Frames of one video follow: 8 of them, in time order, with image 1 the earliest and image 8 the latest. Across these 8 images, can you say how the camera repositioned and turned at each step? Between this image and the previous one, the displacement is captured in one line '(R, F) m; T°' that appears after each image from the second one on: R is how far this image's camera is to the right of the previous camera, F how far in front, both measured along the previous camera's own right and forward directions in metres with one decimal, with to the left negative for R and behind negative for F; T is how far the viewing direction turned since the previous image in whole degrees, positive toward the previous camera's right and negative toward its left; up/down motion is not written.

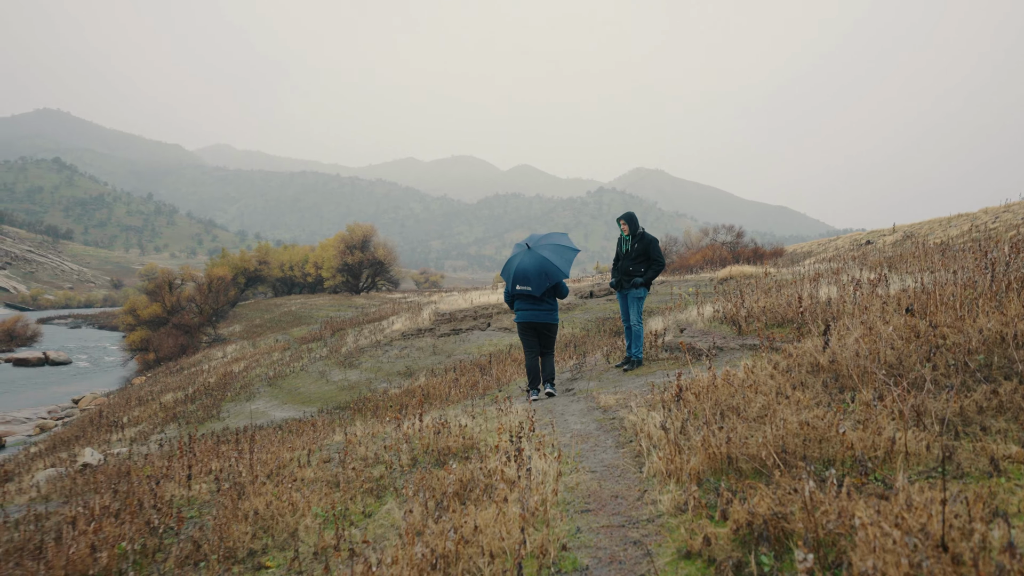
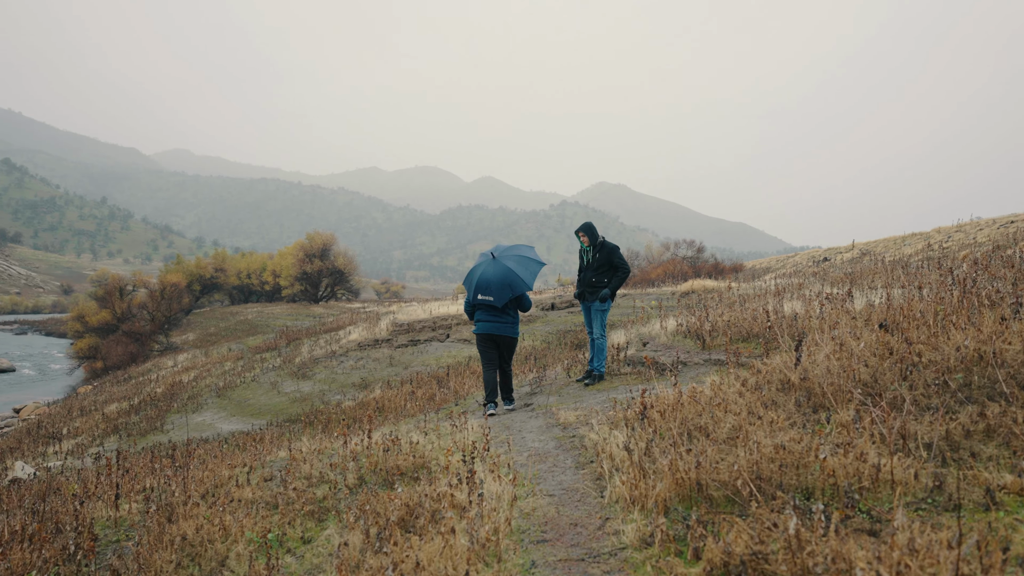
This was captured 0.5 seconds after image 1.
(0.0, +0.3) m; +3°
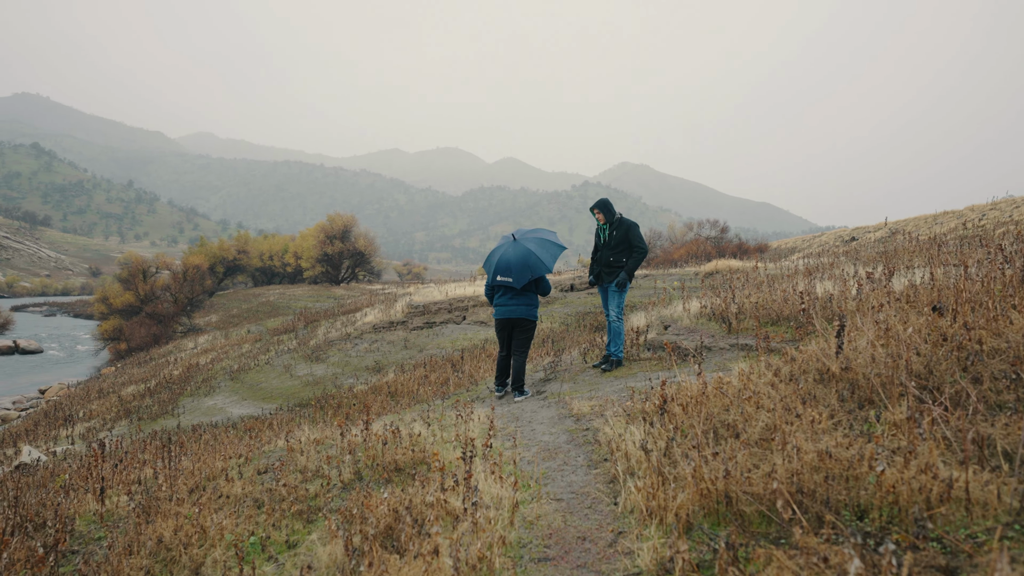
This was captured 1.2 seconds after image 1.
(+0.1, +0.5) m; -2°
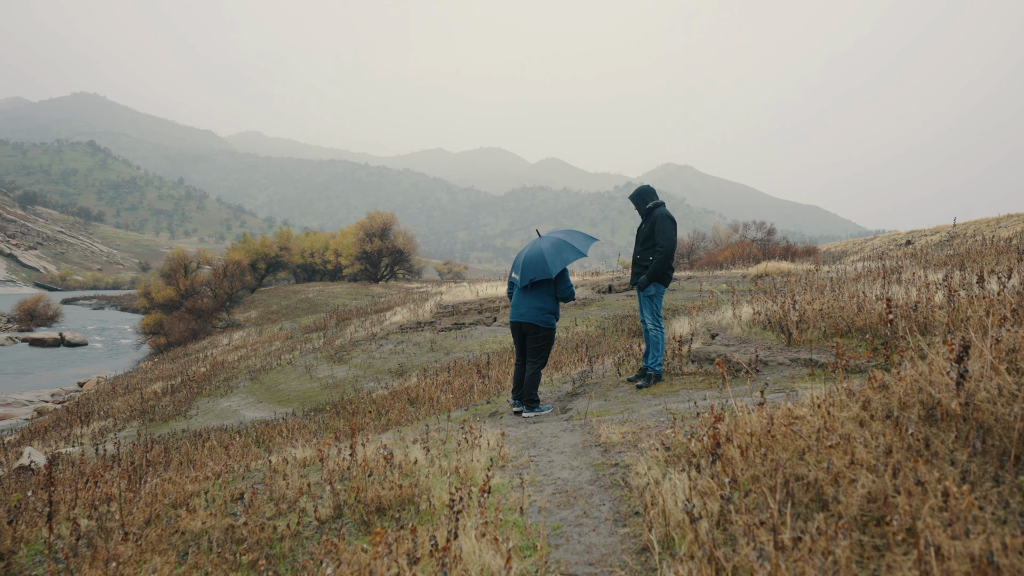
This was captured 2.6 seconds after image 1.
(+0.1, +0.9) m; -3°
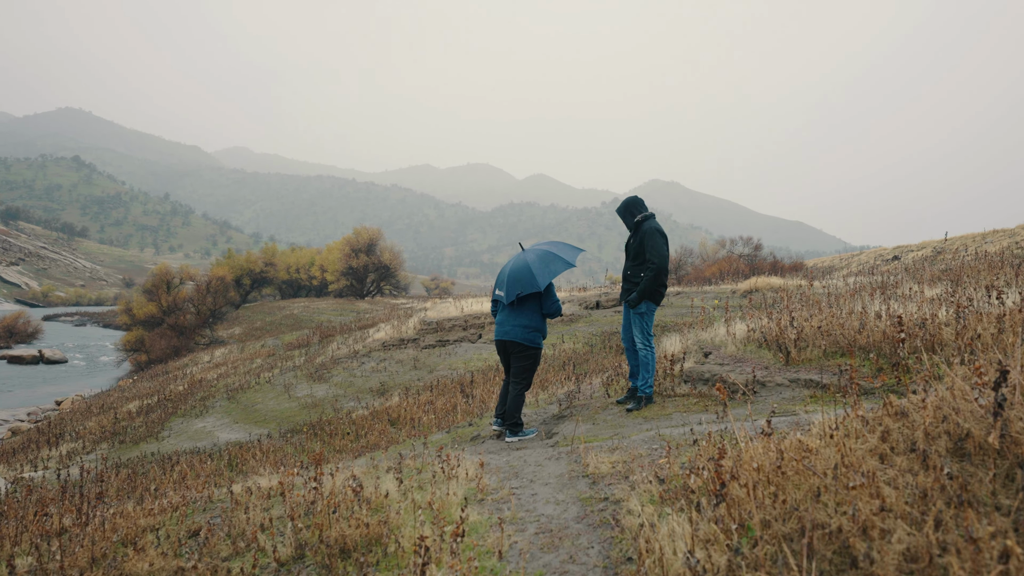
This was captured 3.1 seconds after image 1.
(0.0, +0.3) m; +1°
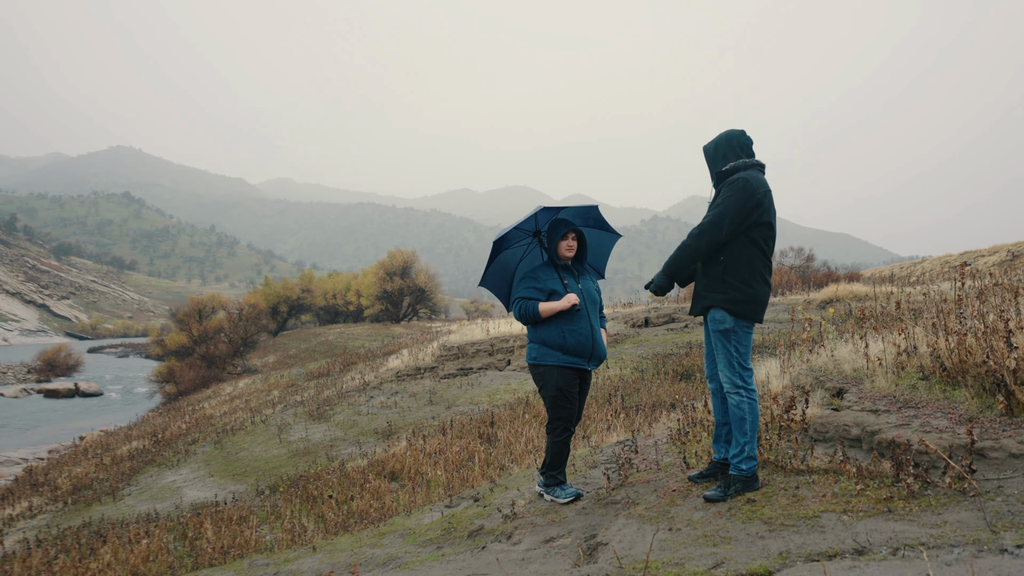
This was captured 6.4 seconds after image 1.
(+0.1, +2.3) m; -3°
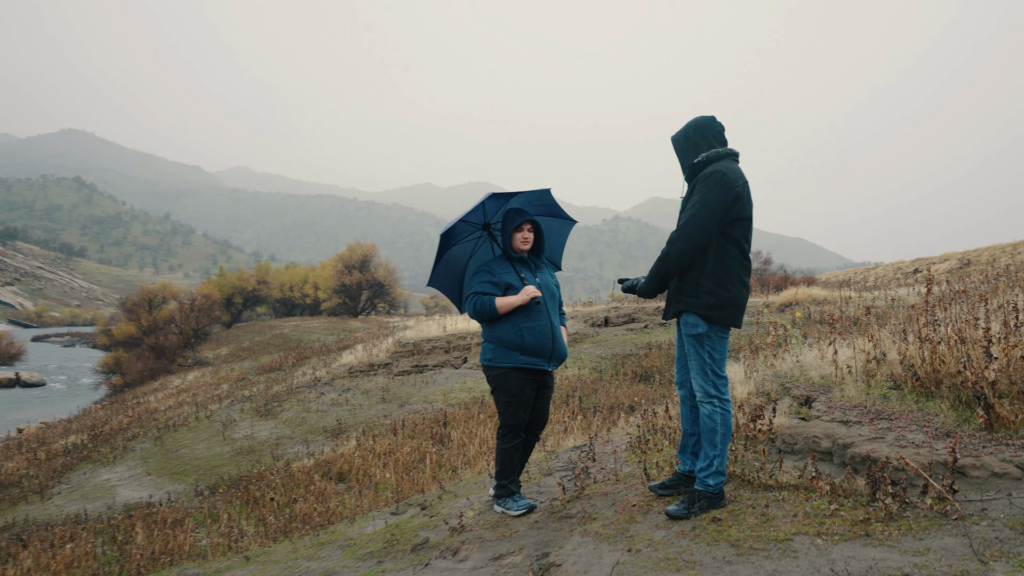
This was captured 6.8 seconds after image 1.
(0.0, +0.3) m; +3°
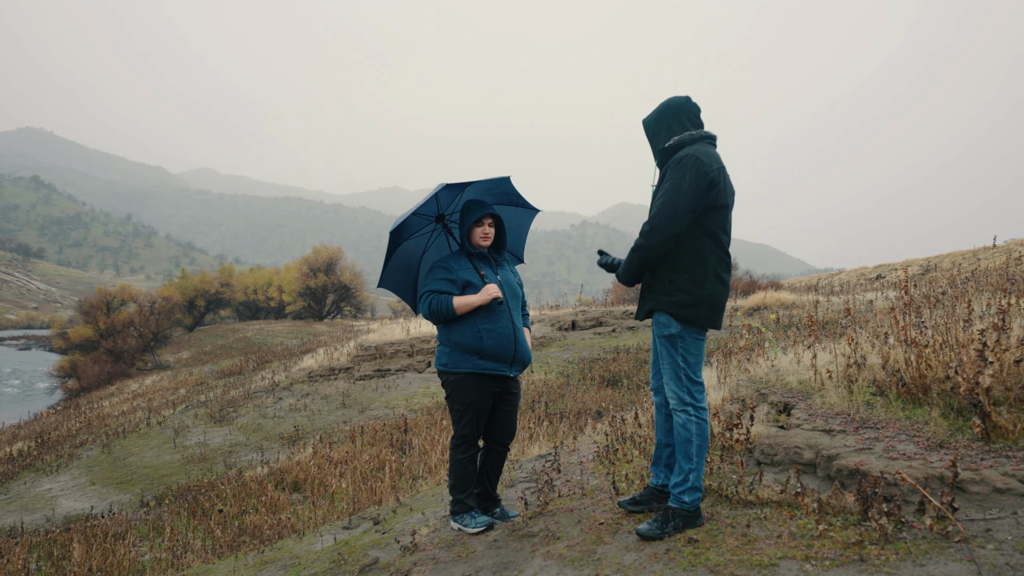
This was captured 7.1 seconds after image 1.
(0.0, +0.3) m; +2°
